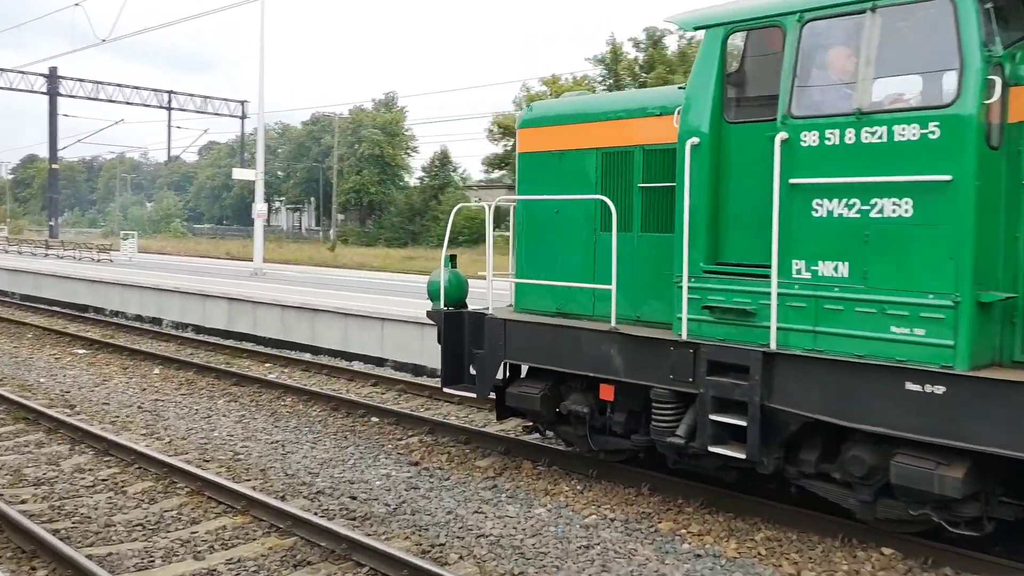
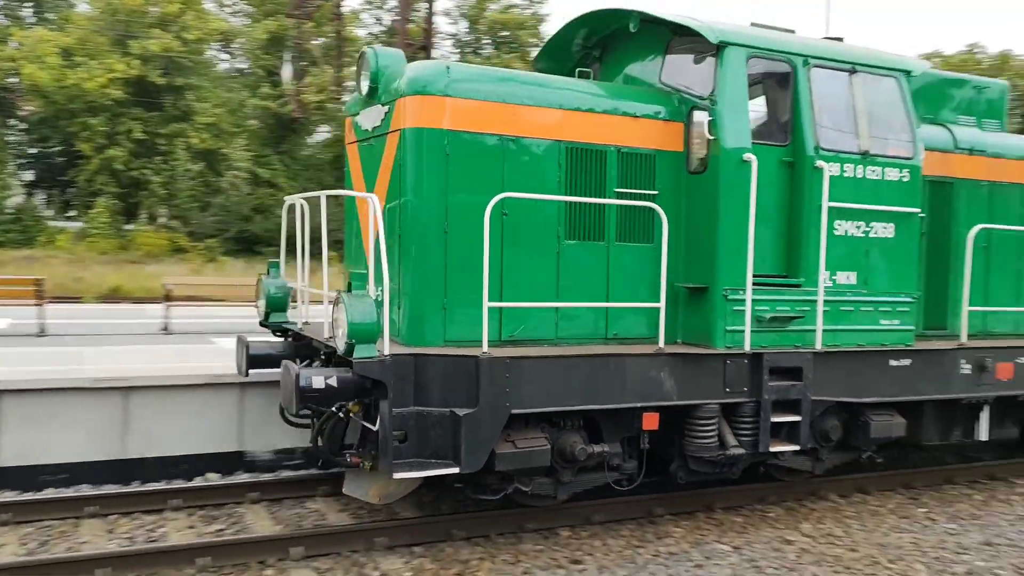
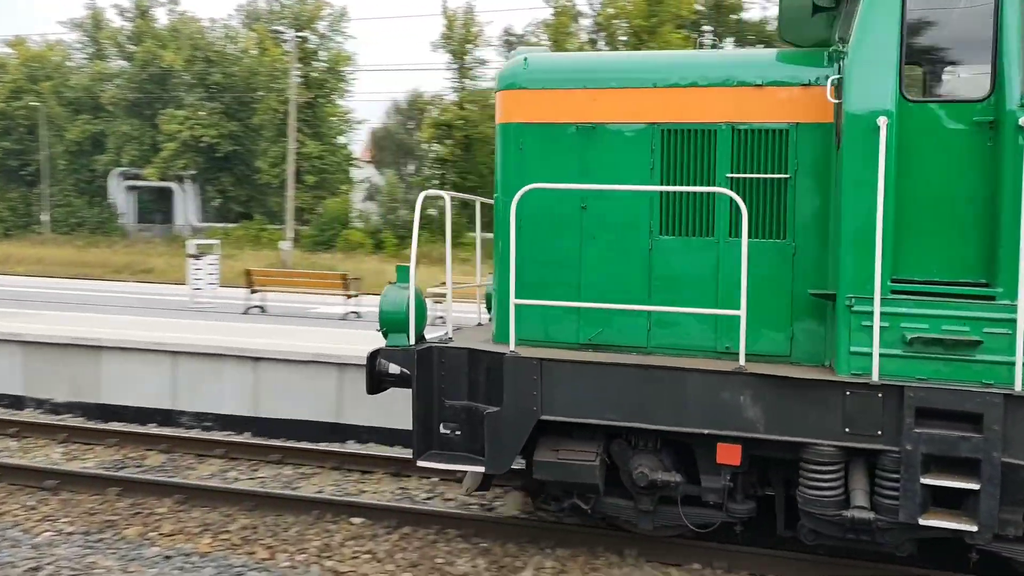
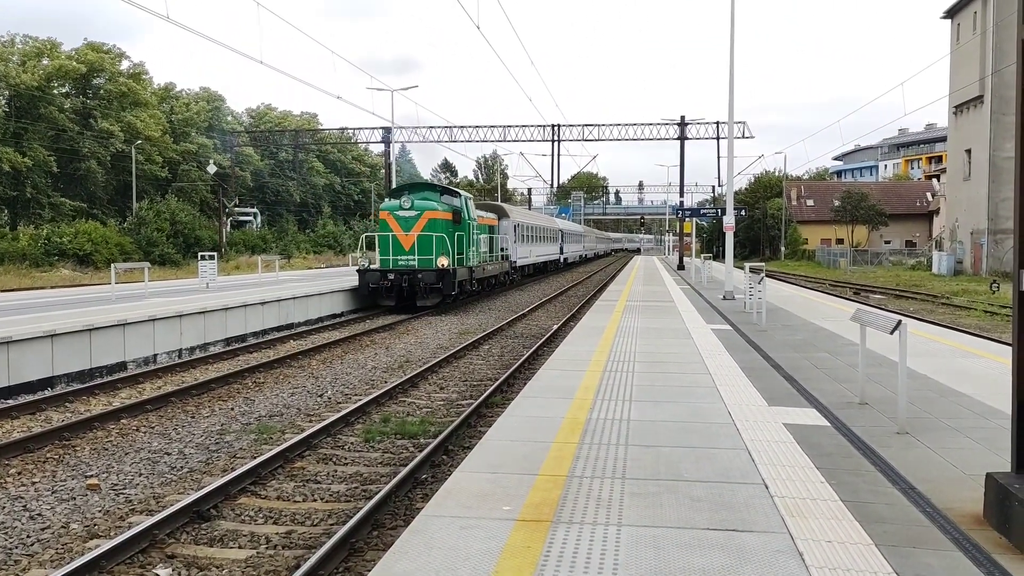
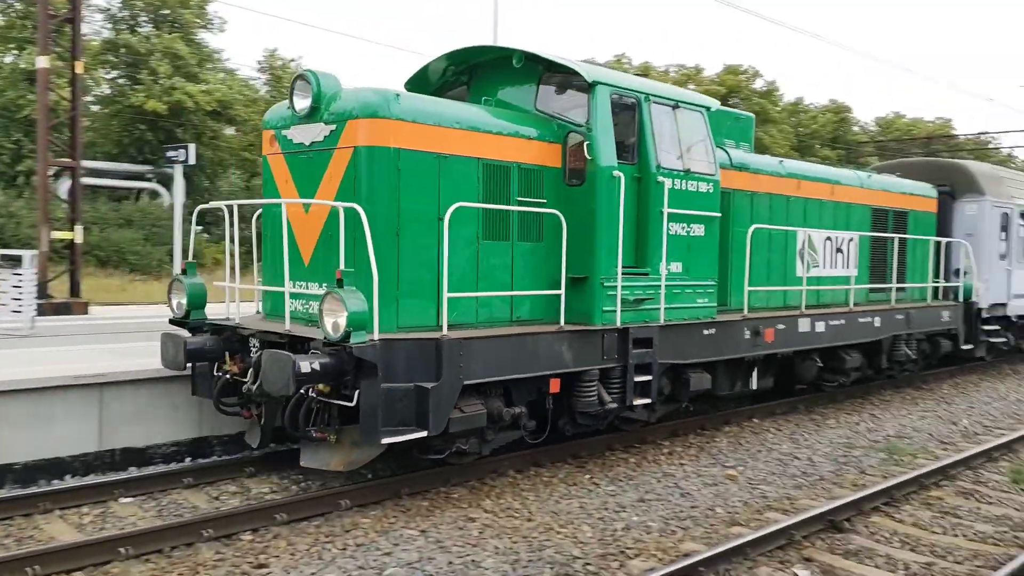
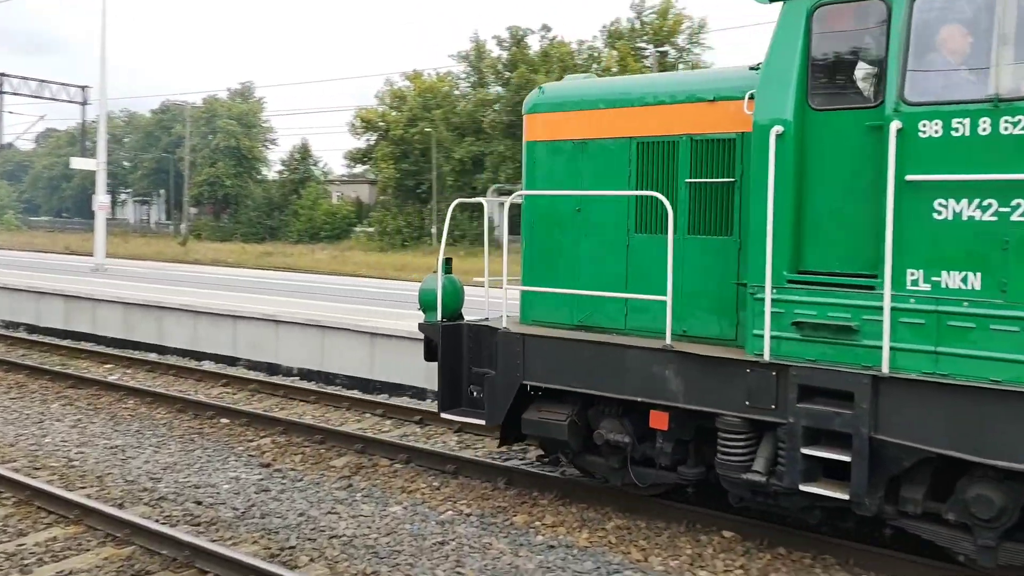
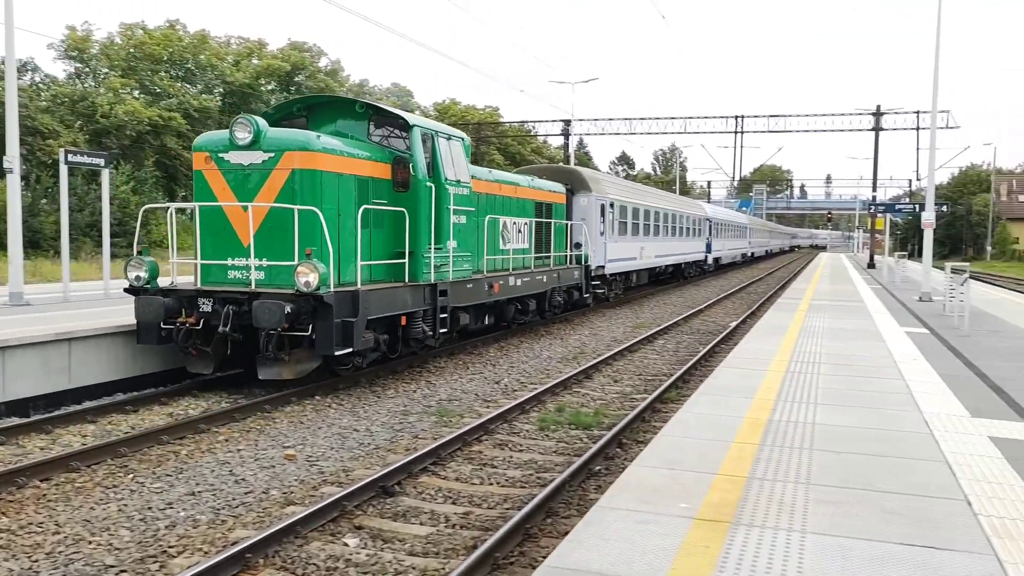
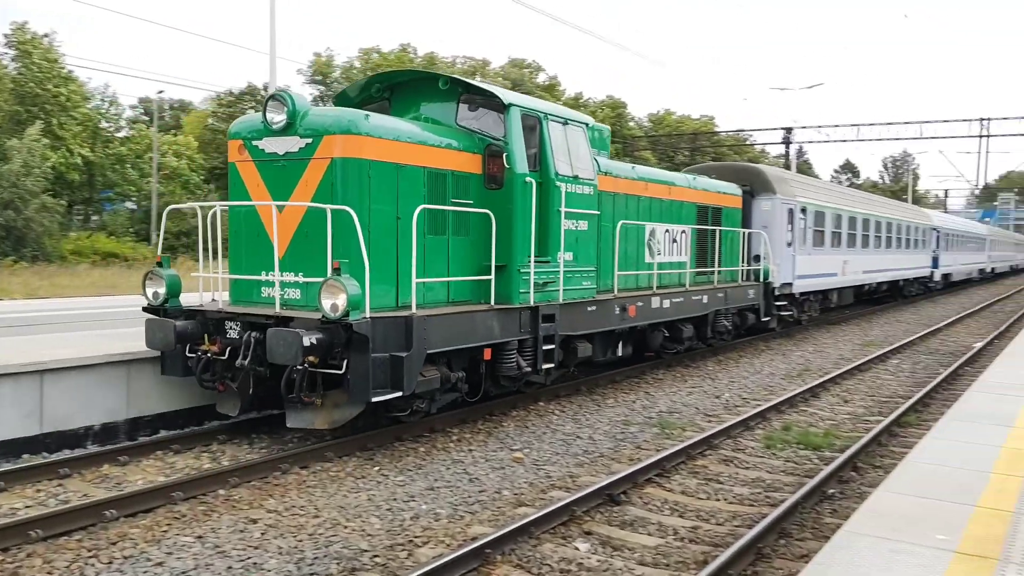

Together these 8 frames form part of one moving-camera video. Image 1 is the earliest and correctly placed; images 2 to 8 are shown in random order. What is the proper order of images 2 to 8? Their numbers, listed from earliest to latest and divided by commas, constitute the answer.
6, 3, 2, 5, 8, 7, 4
